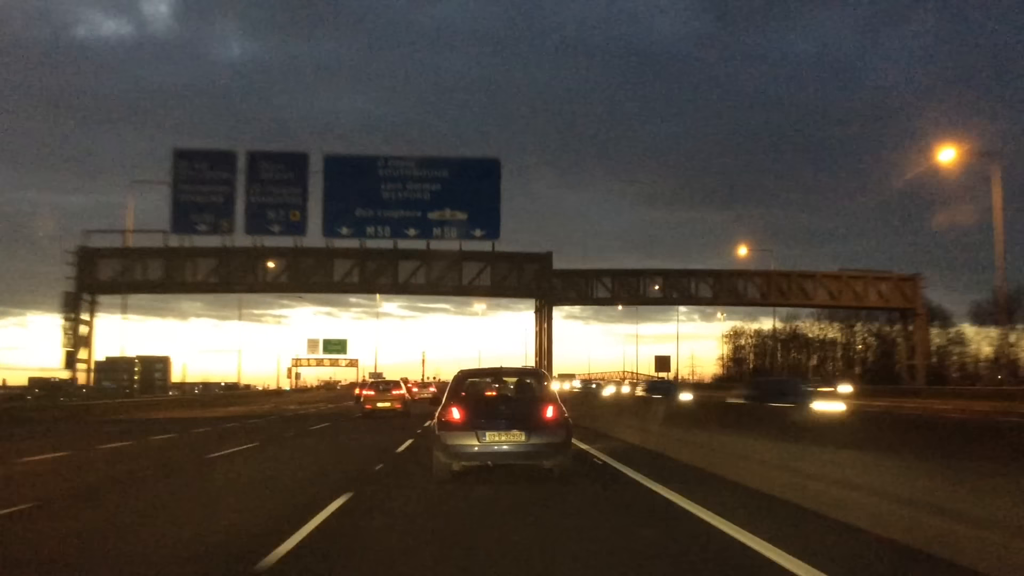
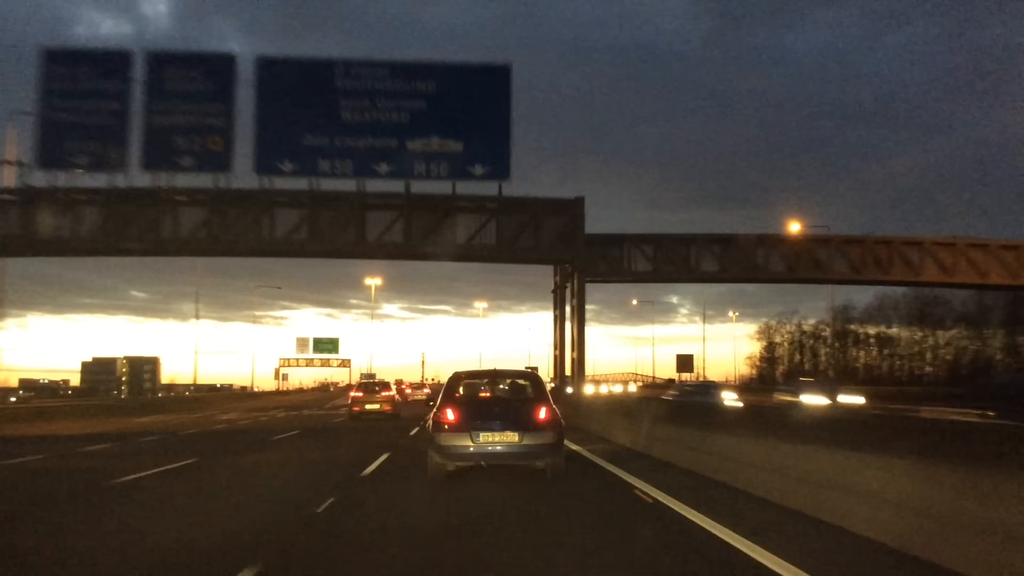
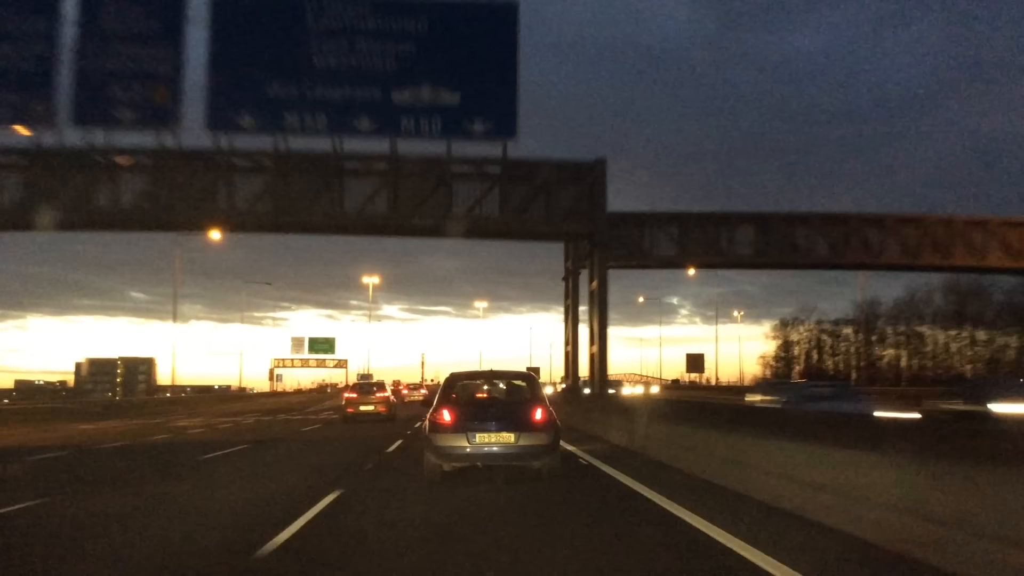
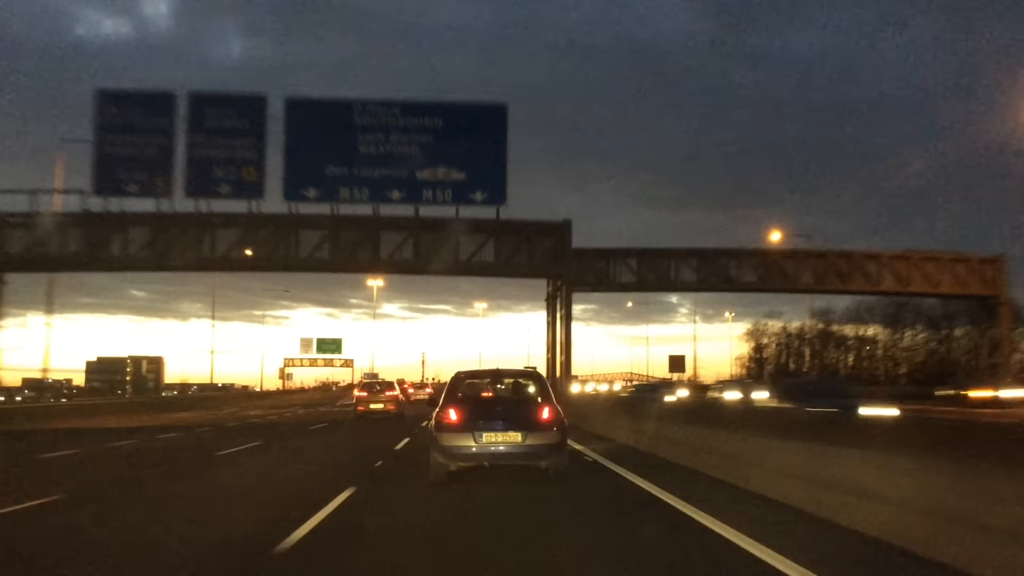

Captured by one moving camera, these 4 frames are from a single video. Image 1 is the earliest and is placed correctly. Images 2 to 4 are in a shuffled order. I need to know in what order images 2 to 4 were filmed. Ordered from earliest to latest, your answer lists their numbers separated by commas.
4, 2, 3
